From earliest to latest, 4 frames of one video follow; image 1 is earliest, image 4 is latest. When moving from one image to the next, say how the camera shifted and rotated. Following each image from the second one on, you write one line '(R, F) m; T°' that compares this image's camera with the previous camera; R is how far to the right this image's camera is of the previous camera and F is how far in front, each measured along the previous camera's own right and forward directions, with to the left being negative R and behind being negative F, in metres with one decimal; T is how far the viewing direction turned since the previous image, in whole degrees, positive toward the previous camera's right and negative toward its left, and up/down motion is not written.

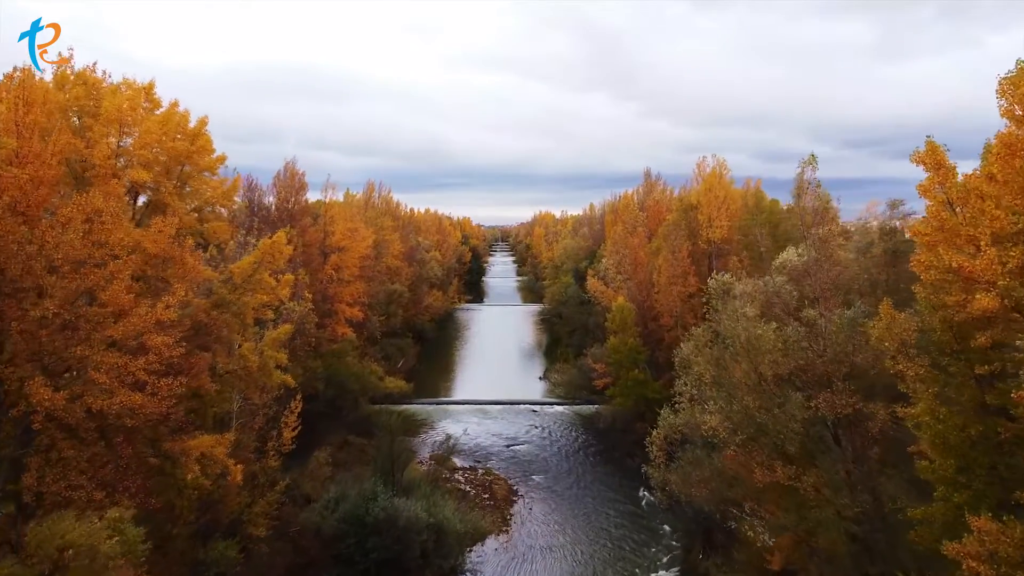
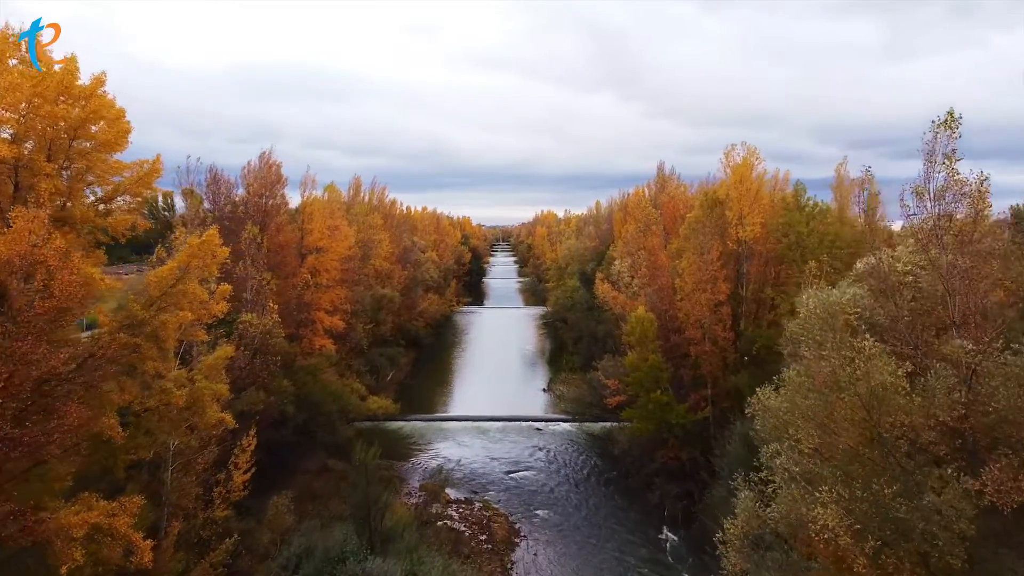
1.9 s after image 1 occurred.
(0.0, +3.3) m; 0°
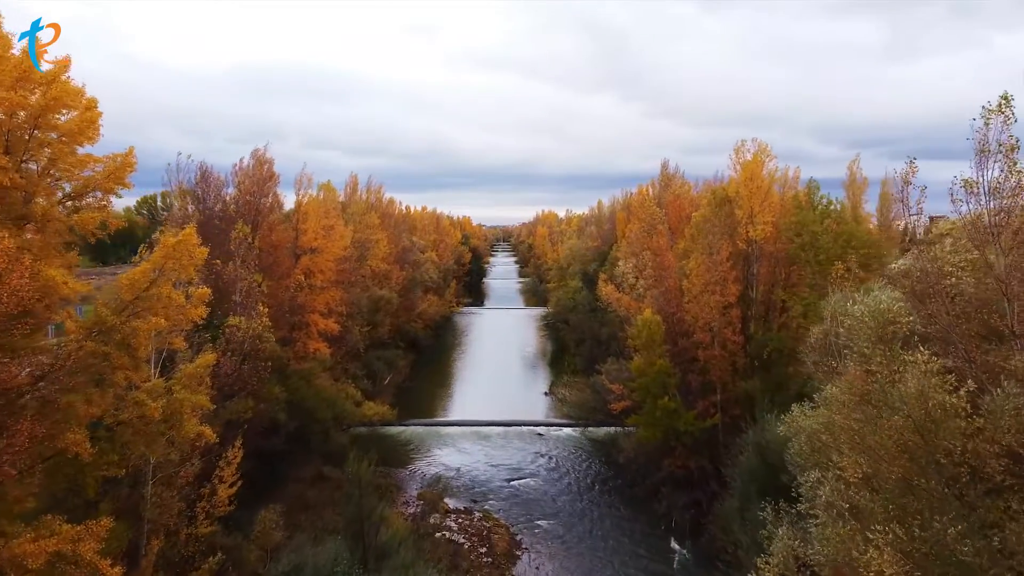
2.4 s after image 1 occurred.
(0.0, +0.8) m; 0°
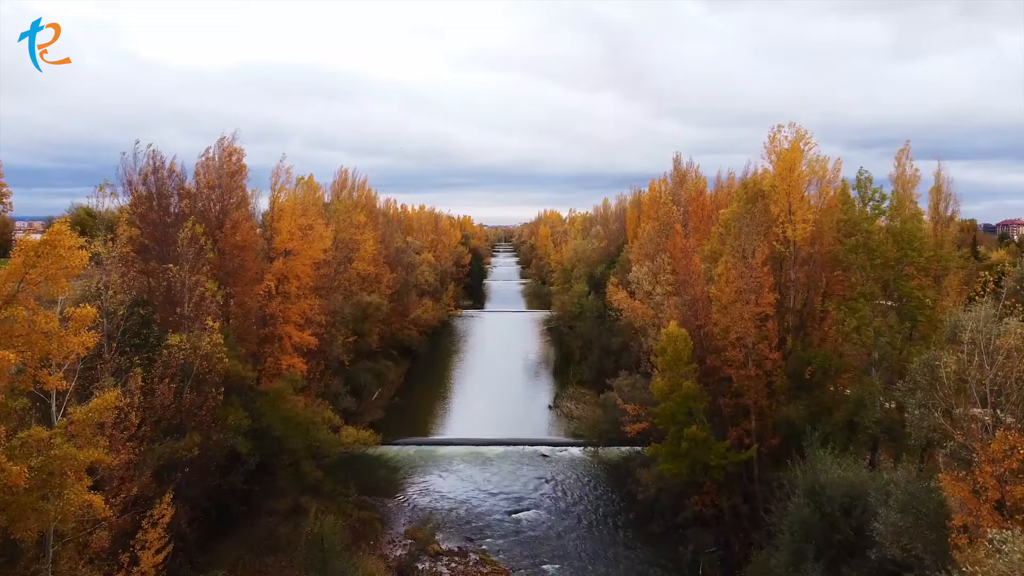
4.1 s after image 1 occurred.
(0.0, +2.9) m; 0°
